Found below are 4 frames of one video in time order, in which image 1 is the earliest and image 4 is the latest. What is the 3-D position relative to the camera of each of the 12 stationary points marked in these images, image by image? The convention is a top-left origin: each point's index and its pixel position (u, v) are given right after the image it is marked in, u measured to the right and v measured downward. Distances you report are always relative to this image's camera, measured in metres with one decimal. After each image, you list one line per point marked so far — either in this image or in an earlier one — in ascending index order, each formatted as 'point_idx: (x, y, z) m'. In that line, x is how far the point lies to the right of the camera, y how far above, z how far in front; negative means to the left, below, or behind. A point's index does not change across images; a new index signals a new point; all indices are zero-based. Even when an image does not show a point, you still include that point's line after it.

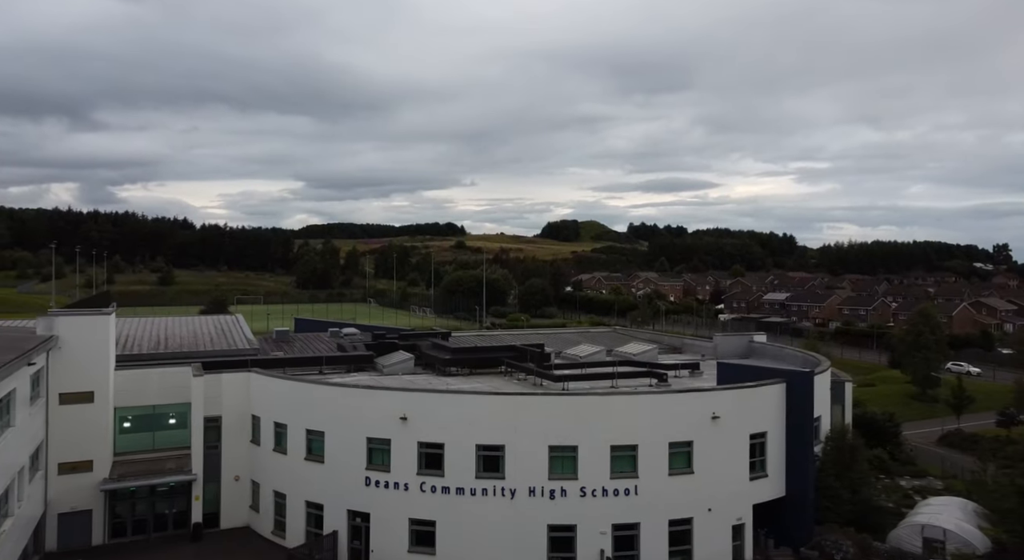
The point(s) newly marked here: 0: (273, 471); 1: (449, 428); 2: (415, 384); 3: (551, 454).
0: (-4.7, -3.8, +15.6) m
1: (-1.1, -2.6, +13.7) m
2: (-2.1, -2.3, +16.6) m
3: (+0.7, -3.0, +13.7) m
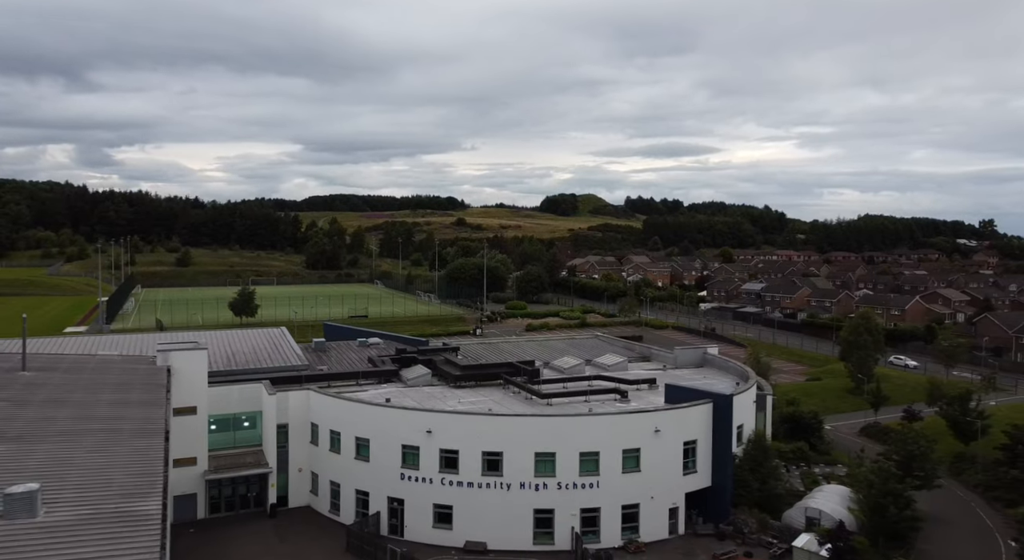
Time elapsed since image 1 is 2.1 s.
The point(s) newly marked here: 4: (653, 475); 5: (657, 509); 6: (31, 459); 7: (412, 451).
0: (-4.8, -4.9, +20.8) m
1: (-1.2, -3.8, +18.9) m
2: (-2.2, -3.3, +21.8) m
3: (+0.6, -4.3, +18.9) m
4: (+3.5, -4.8, +19.5) m
5: (+3.6, -5.7, +19.5) m
6: (-7.0, -2.5, +11.6) m
7: (-2.5, -4.2, +19.4) m
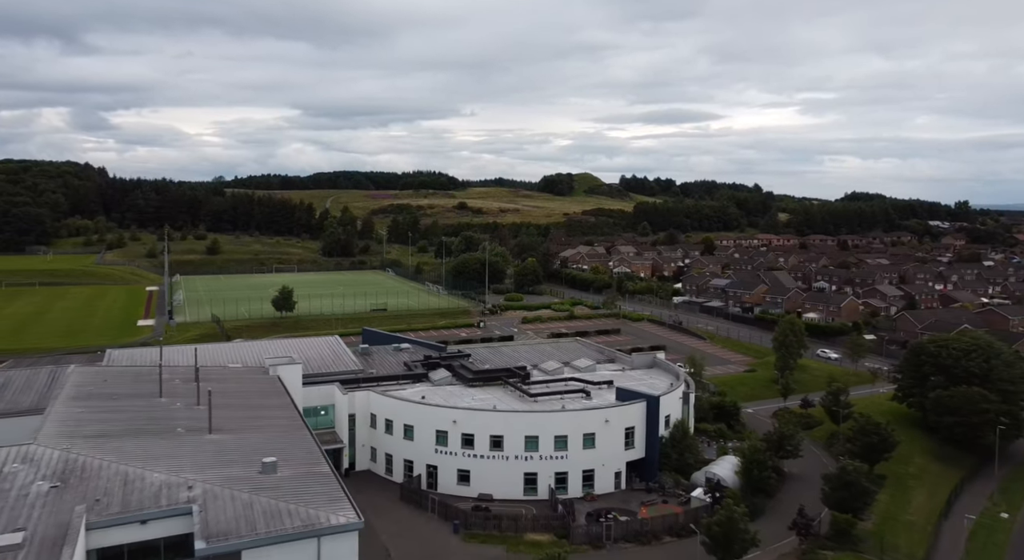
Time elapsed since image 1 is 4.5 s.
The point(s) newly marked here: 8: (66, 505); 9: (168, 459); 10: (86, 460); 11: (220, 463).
0: (-4.9, -6.3, +30.4) m
1: (-1.3, -5.3, +28.5) m
2: (-2.3, -4.7, +31.3) m
3: (+0.5, -5.8, +28.5) m
4: (+3.4, -6.3, +29.1) m
5: (+3.5, -7.1, +29.2) m
6: (-7.0, -4.3, +21.1) m
7: (-2.6, -5.7, +29.0) m
8: (-9.2, -4.6, +16.2) m
9: (-8.3, -4.3, +19.0) m
10: (-10.0, -4.2, +18.4) m
11: (-7.1, -4.4, +19.1) m
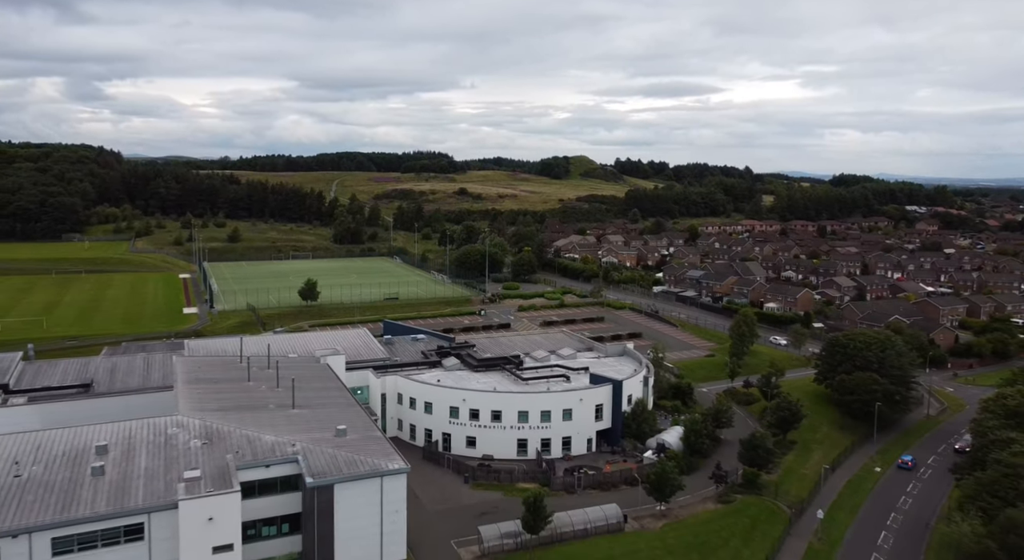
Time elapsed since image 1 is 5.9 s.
0: (-5.1, -6.8, +39.2) m
1: (-1.5, -5.8, +37.2) m
2: (-2.5, -5.1, +40.0) m
3: (+0.3, -6.3, +37.2) m
4: (+3.2, -6.8, +37.9) m
5: (+3.3, -7.7, +38.0) m
6: (-7.2, -5.1, +29.8) m
7: (-2.8, -6.2, +37.7) m
8: (-9.3, -5.6, +24.9) m
9: (-8.5, -5.2, +27.7) m
10: (-10.2, -5.0, +27.1) m
11: (-7.3, -5.3, +27.7) m
